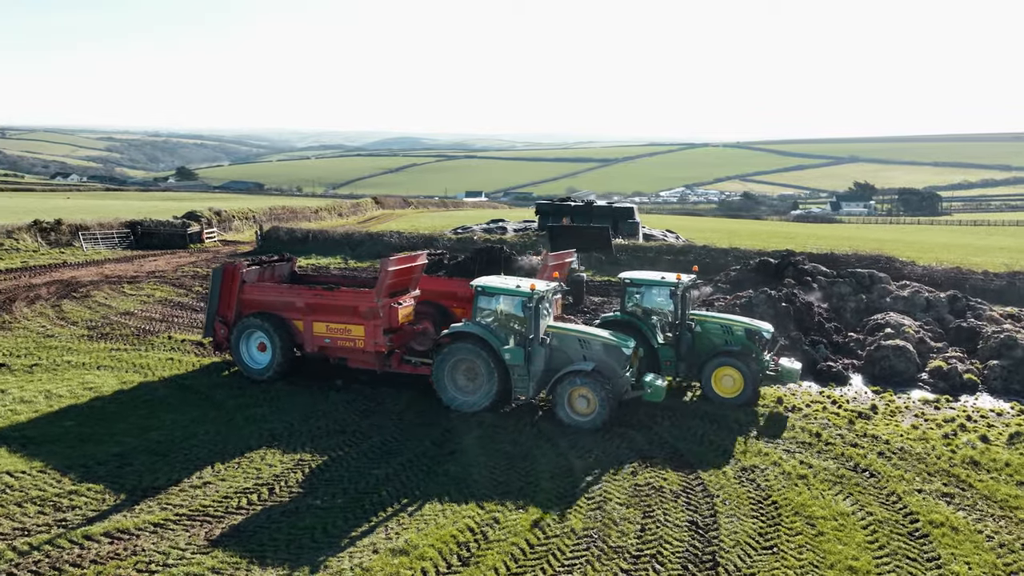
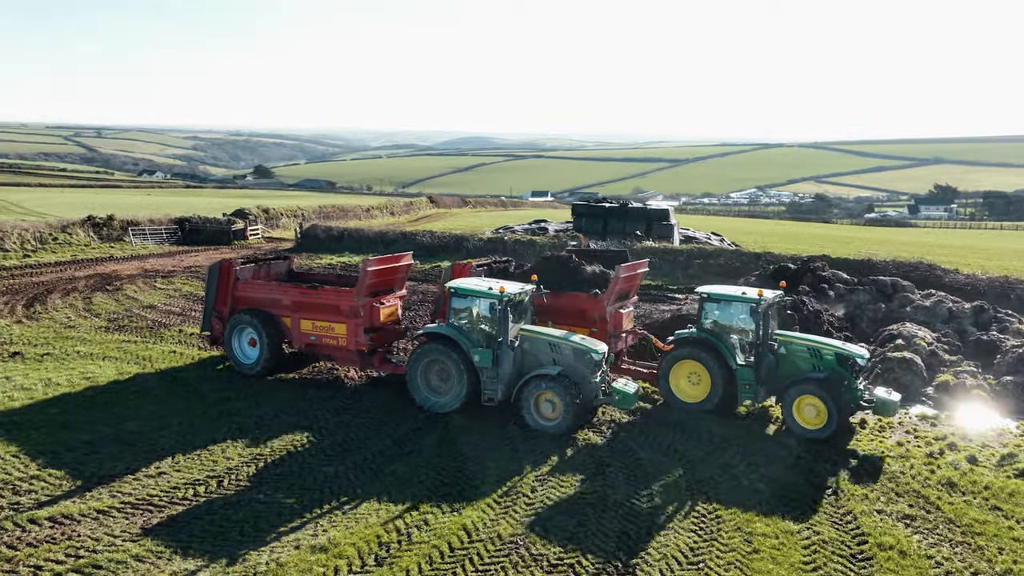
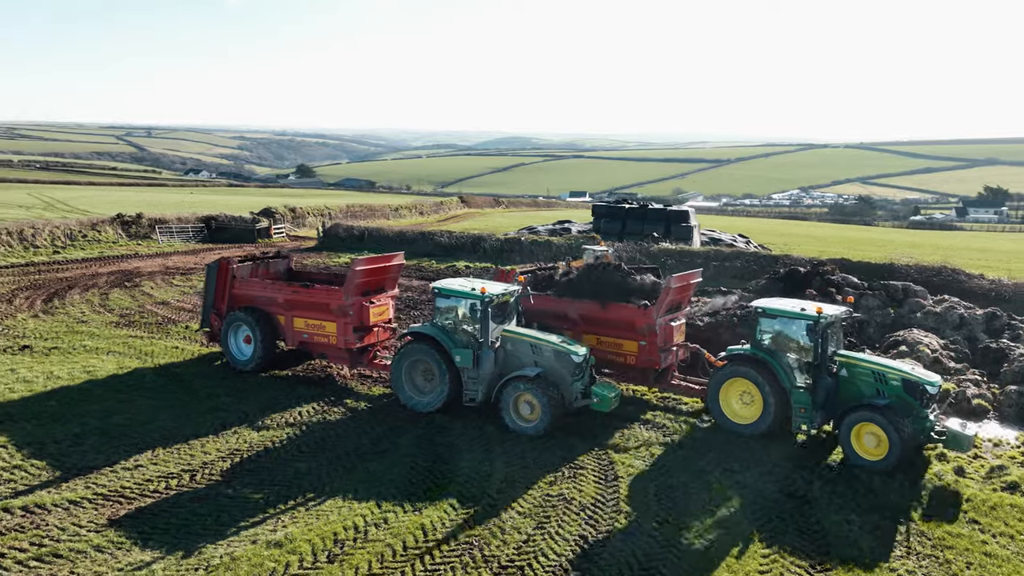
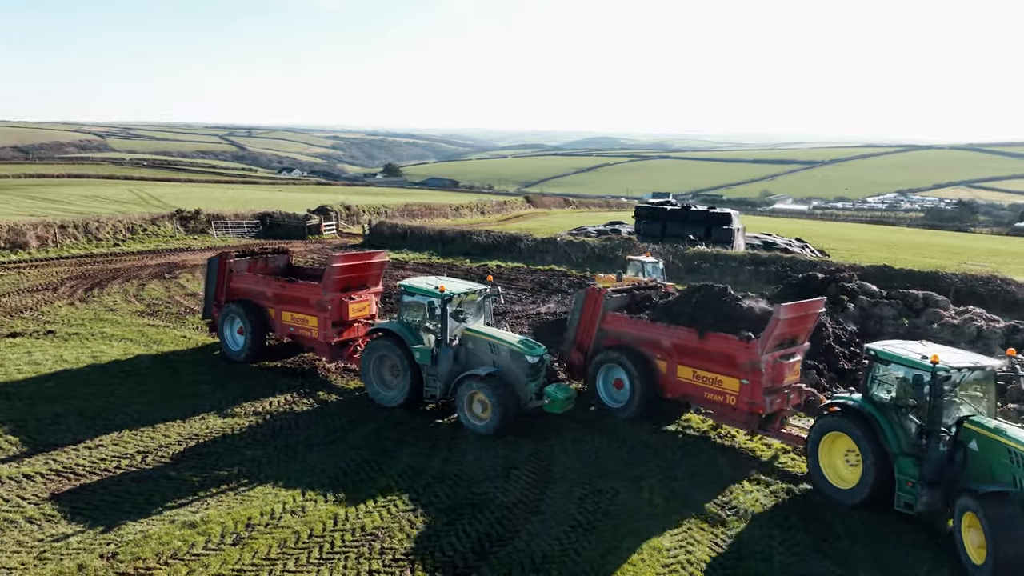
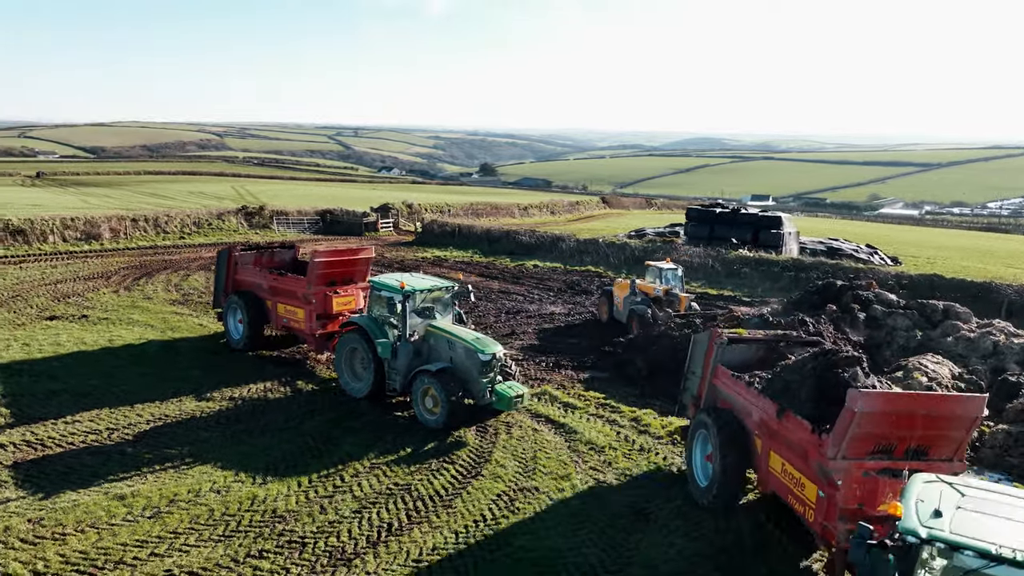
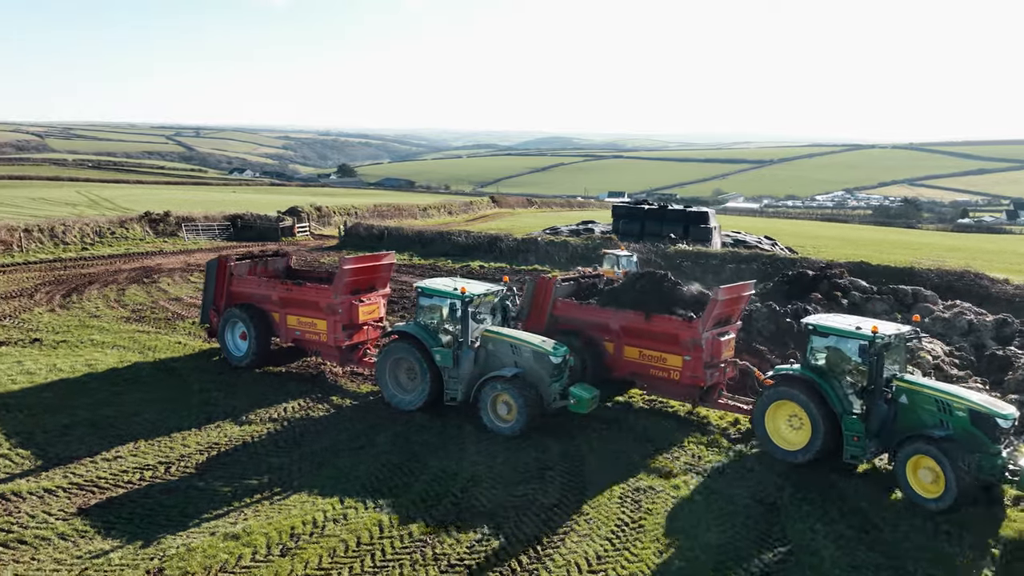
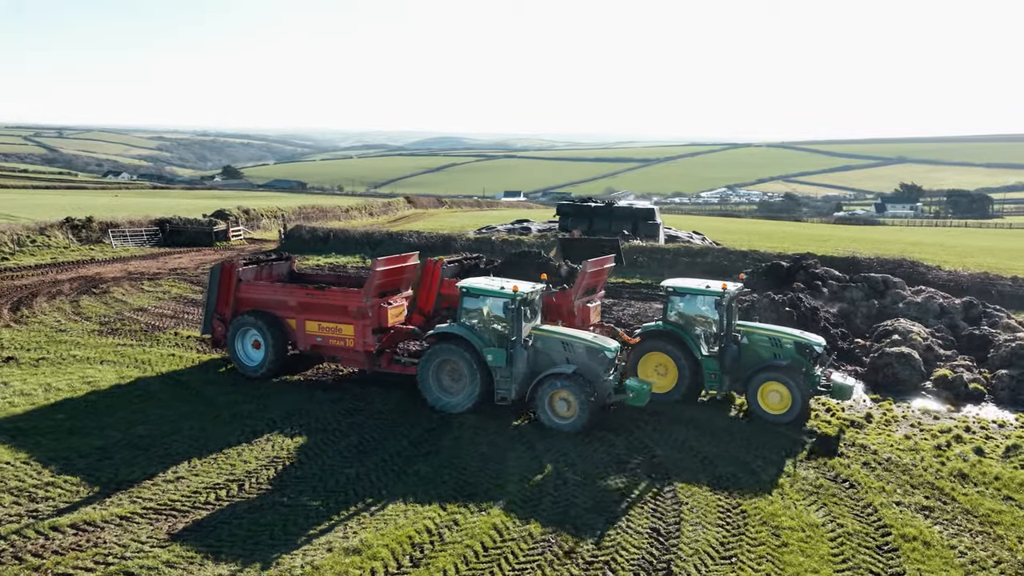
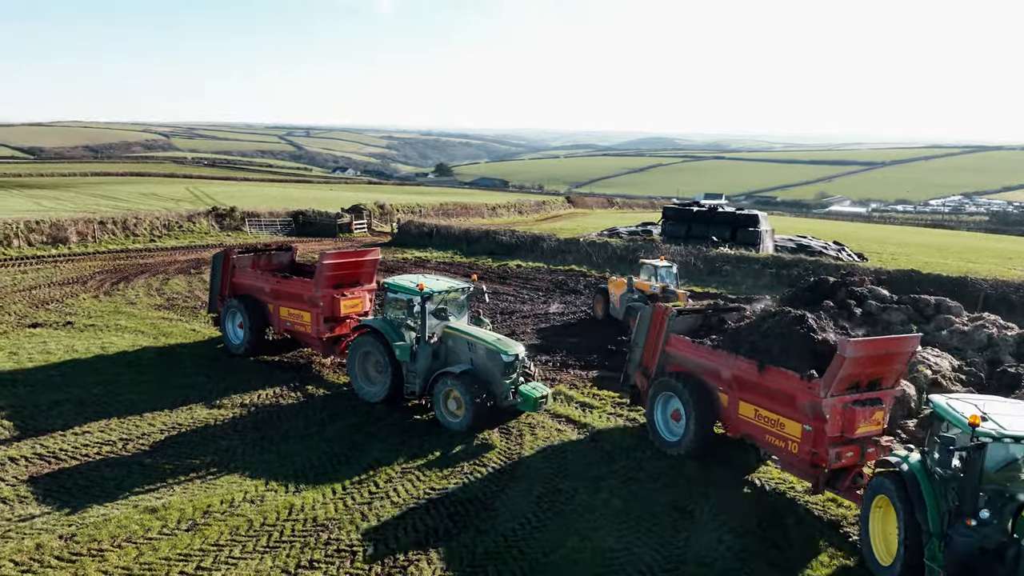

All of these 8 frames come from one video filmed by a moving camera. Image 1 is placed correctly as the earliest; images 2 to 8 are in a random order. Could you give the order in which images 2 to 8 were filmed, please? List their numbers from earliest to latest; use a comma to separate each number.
7, 2, 3, 6, 4, 8, 5
